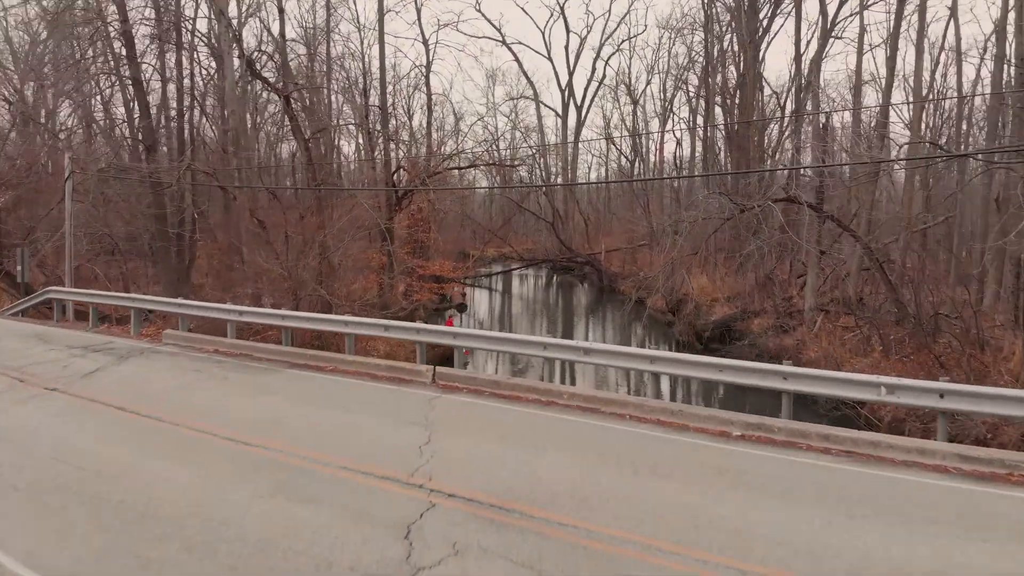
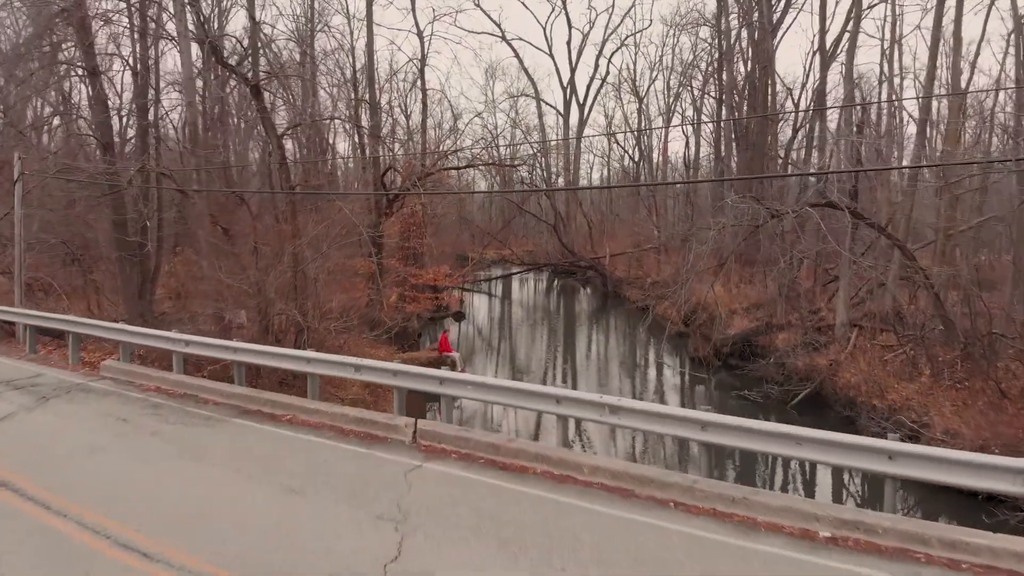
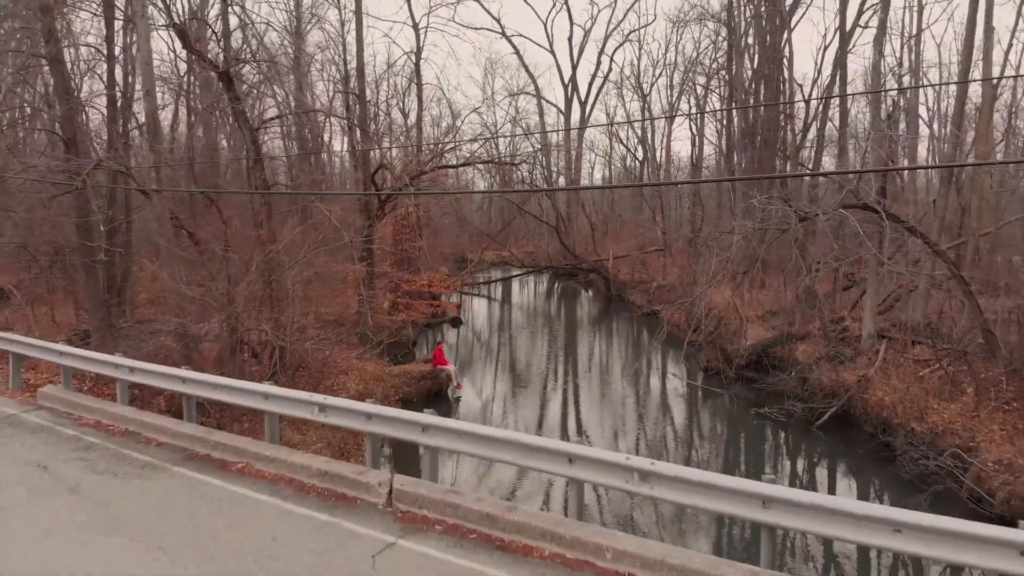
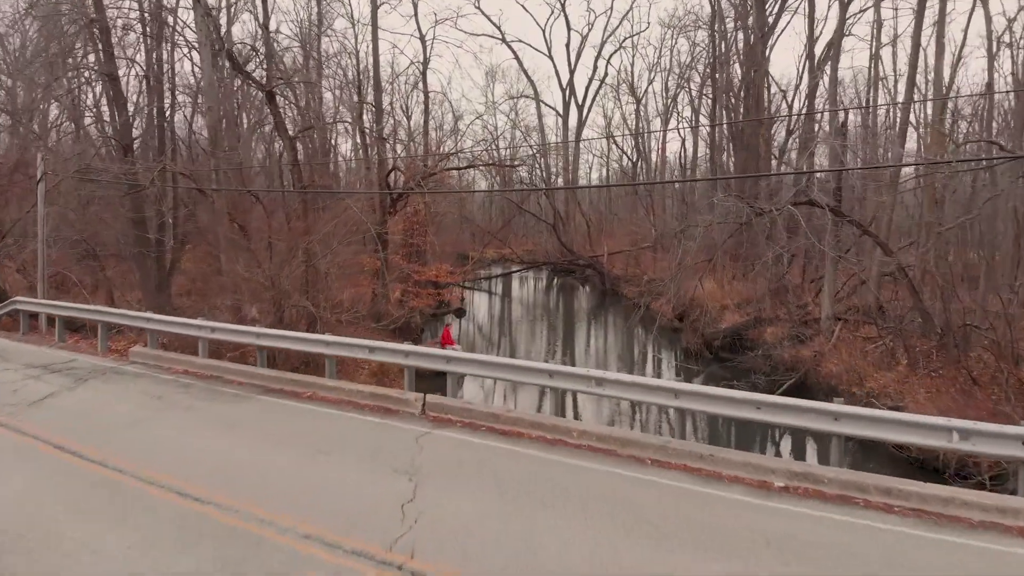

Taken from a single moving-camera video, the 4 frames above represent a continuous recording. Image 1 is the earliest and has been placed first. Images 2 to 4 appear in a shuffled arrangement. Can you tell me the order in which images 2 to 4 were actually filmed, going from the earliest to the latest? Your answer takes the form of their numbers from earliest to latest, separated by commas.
4, 2, 3
